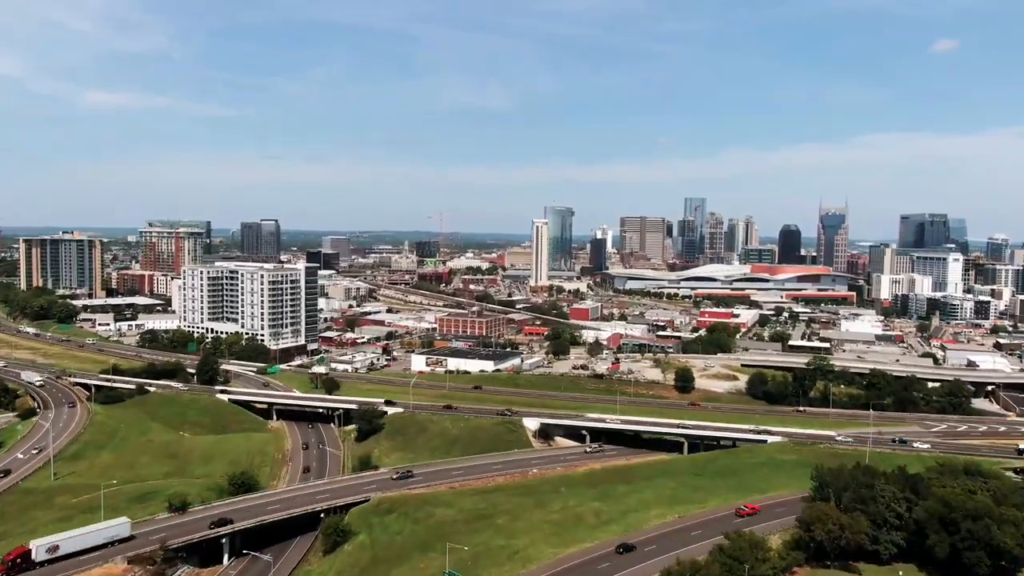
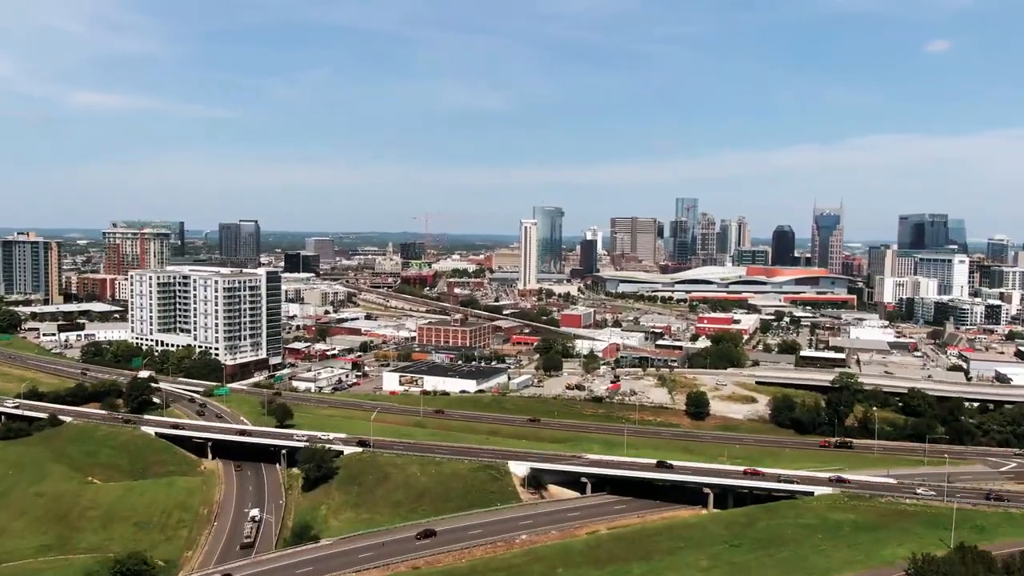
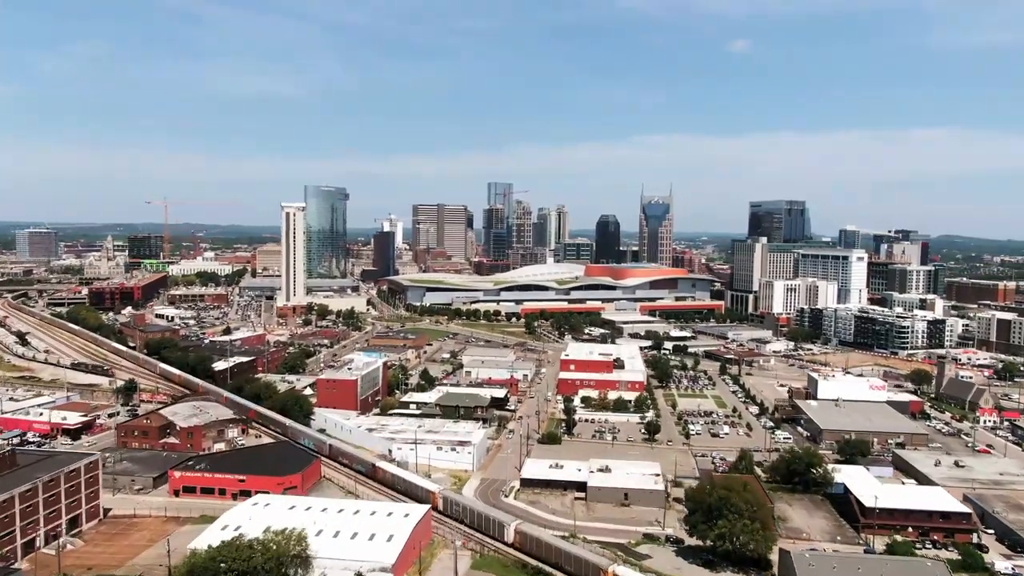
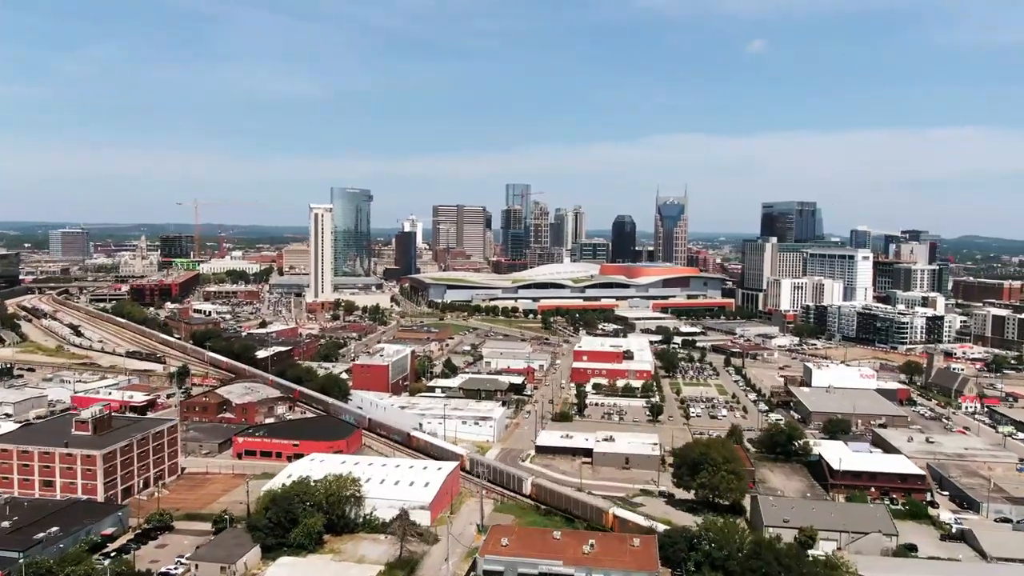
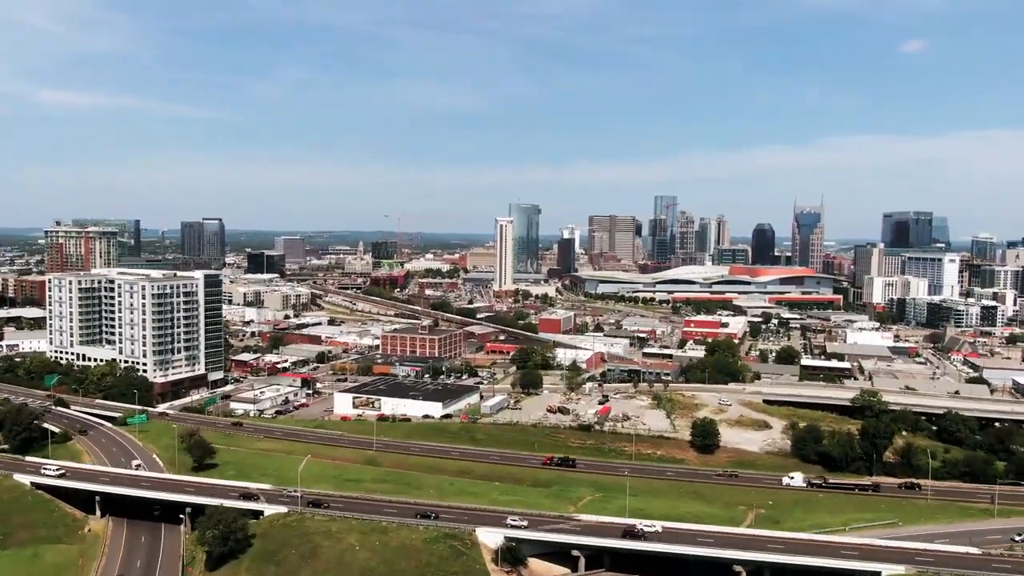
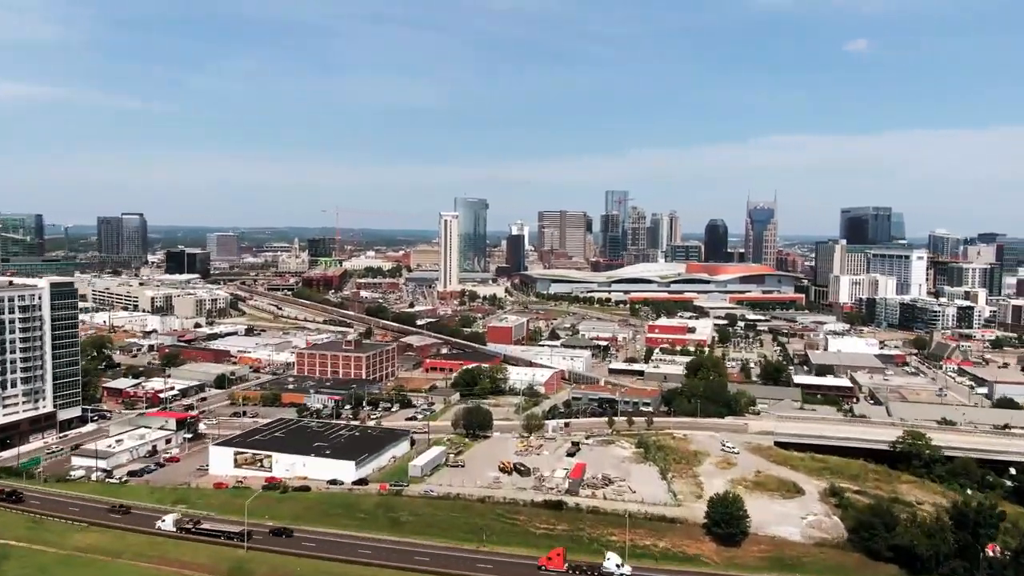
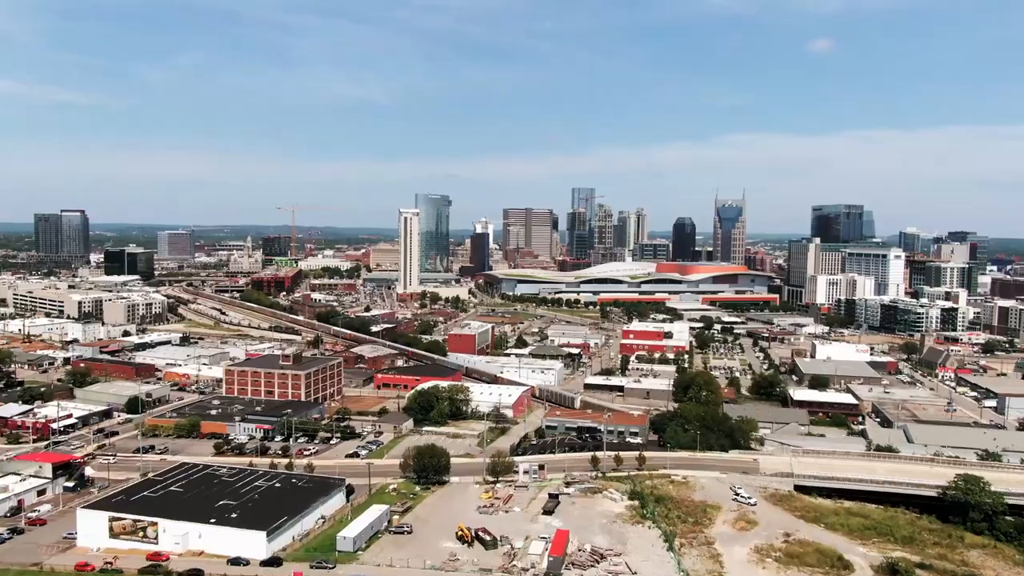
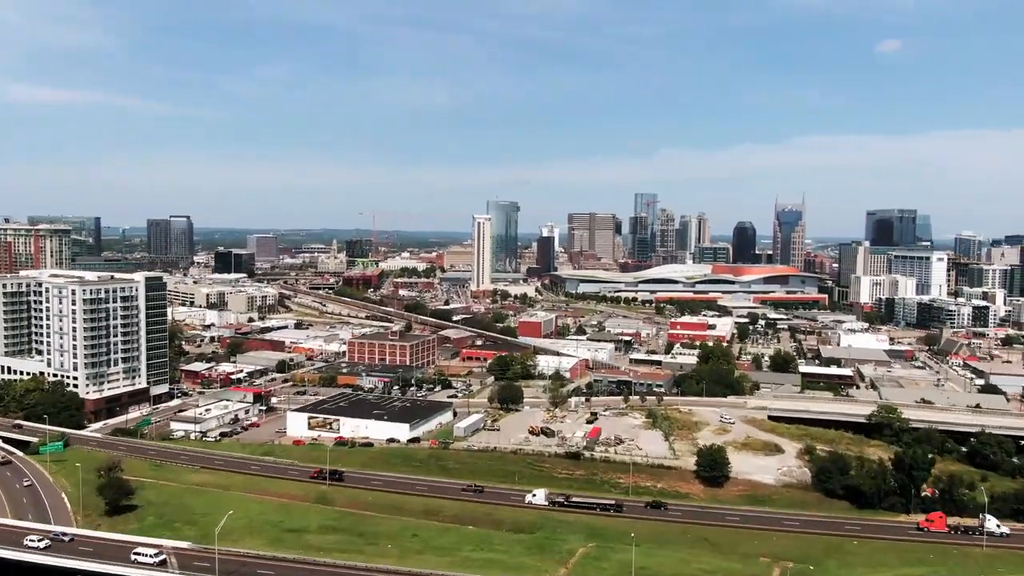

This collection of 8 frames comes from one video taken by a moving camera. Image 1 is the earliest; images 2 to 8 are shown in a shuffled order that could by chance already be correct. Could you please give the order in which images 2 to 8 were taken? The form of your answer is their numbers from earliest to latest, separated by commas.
2, 5, 8, 6, 7, 4, 3
